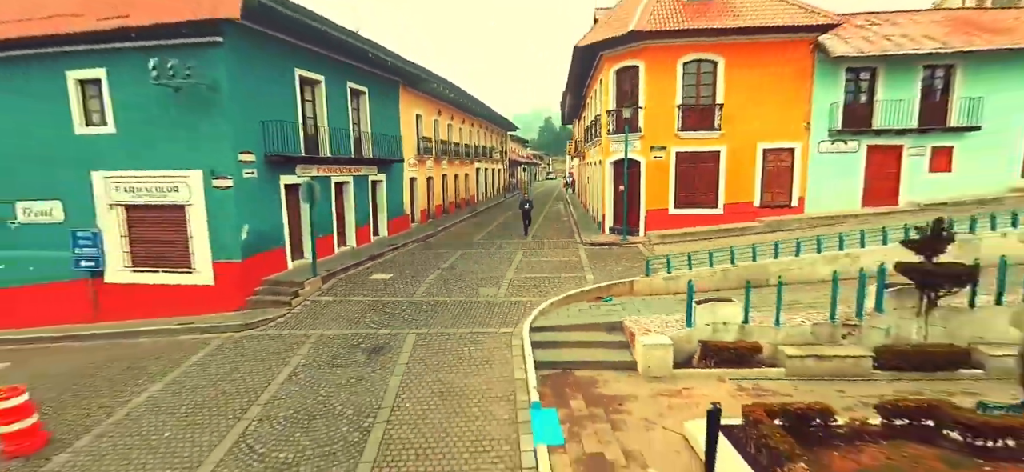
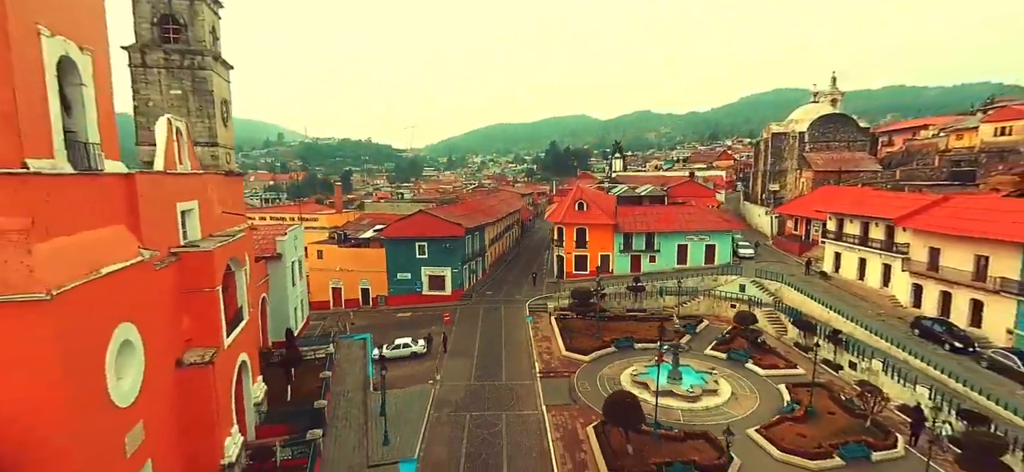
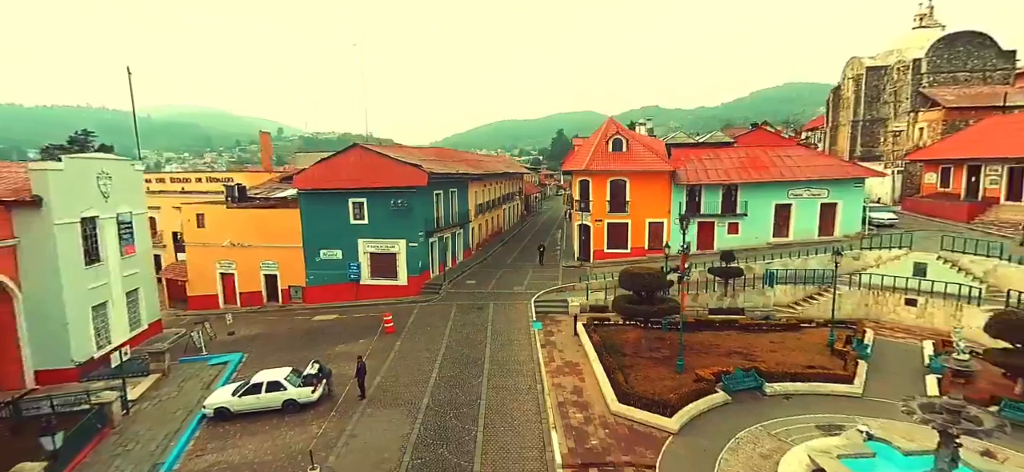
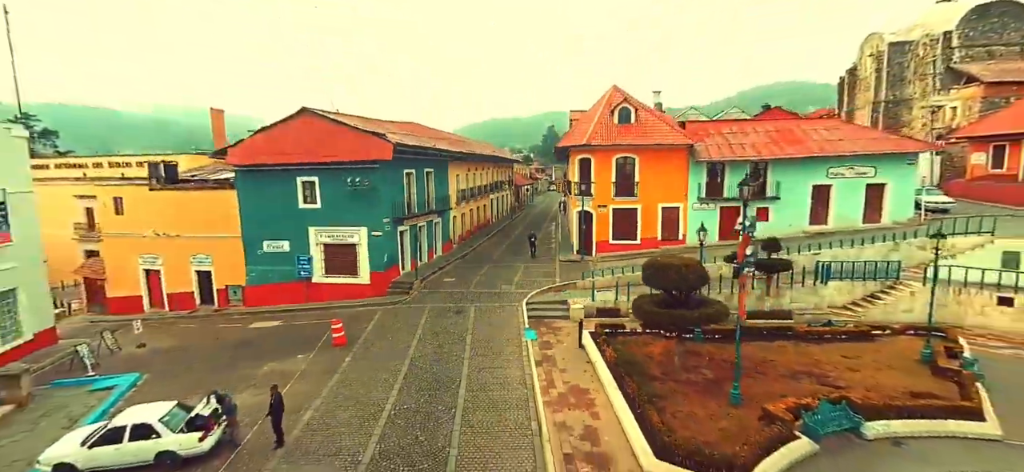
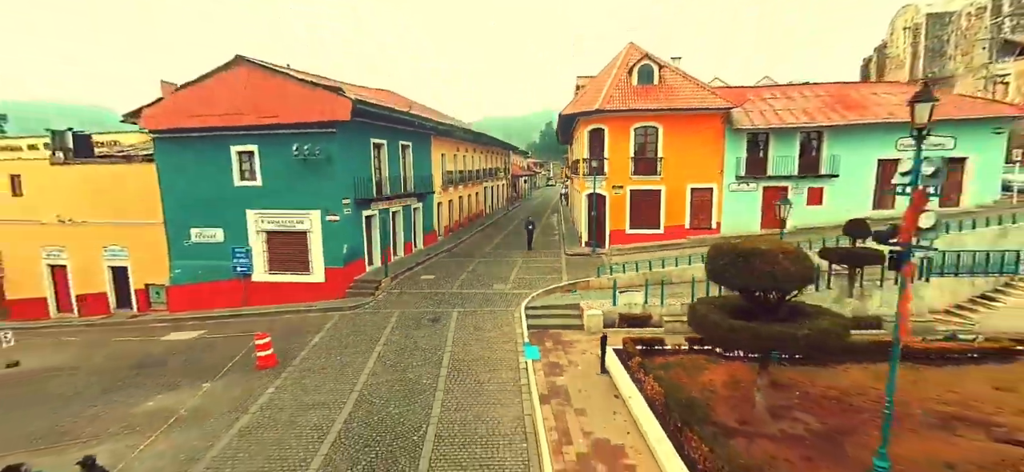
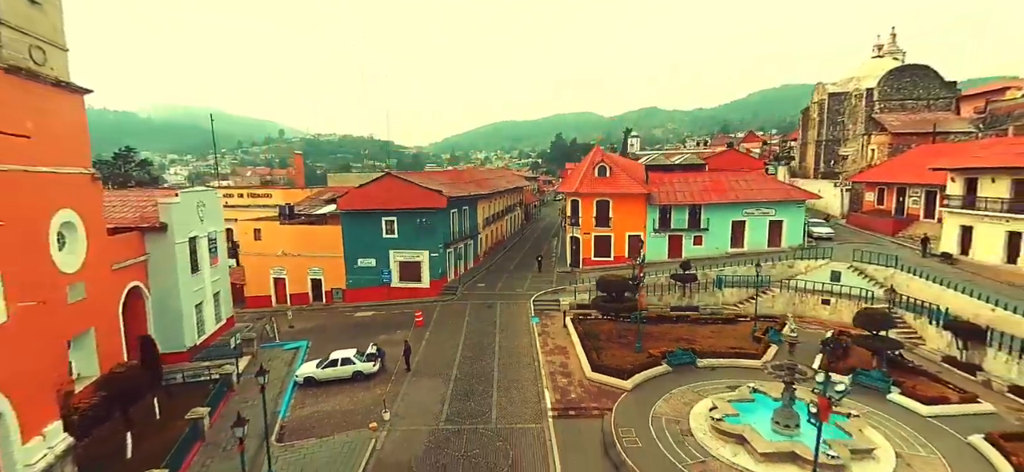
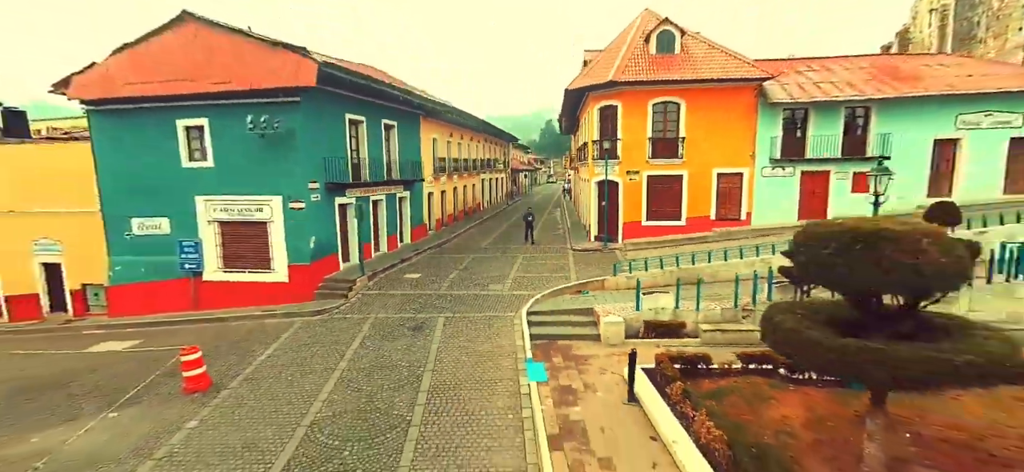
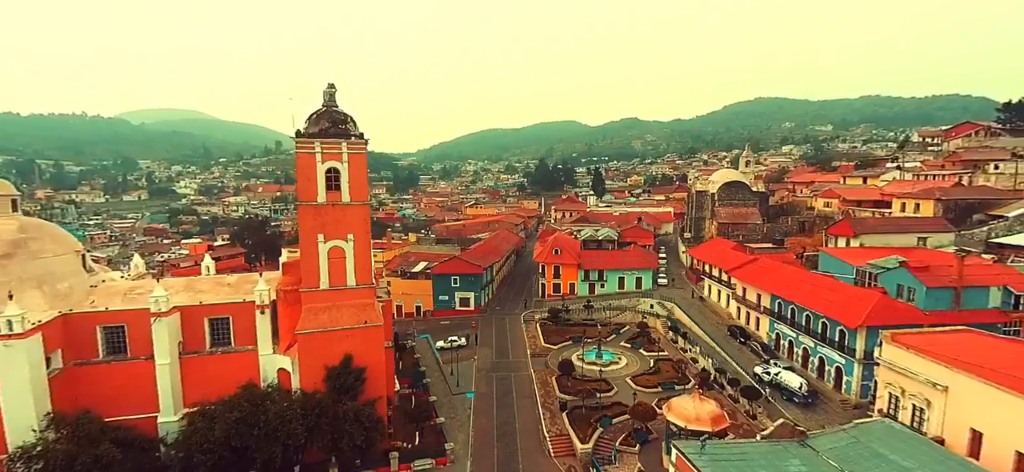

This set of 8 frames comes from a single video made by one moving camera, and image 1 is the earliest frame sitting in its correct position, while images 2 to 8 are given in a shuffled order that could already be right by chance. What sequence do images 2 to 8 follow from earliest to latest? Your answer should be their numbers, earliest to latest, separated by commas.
7, 5, 4, 3, 6, 2, 8
